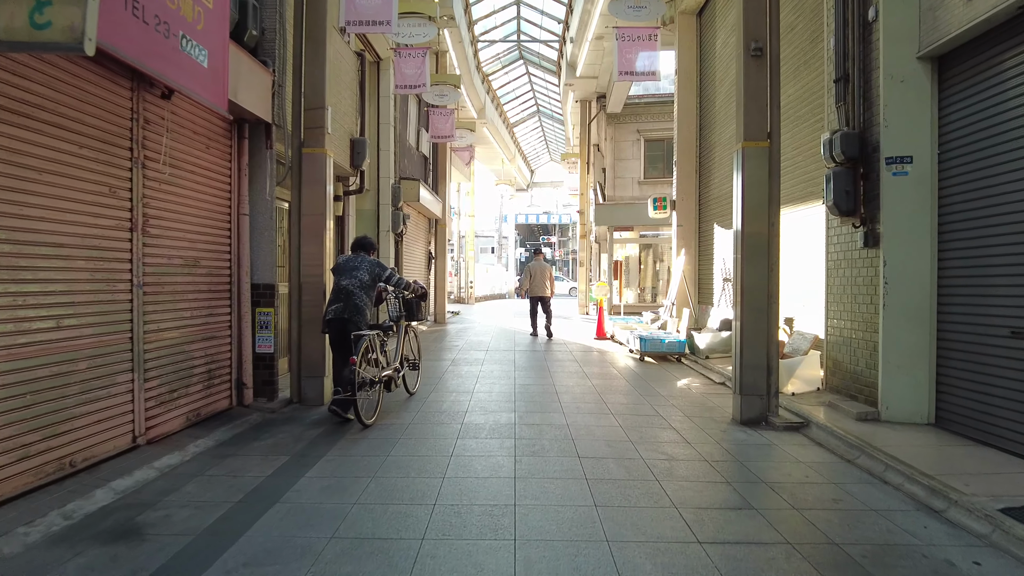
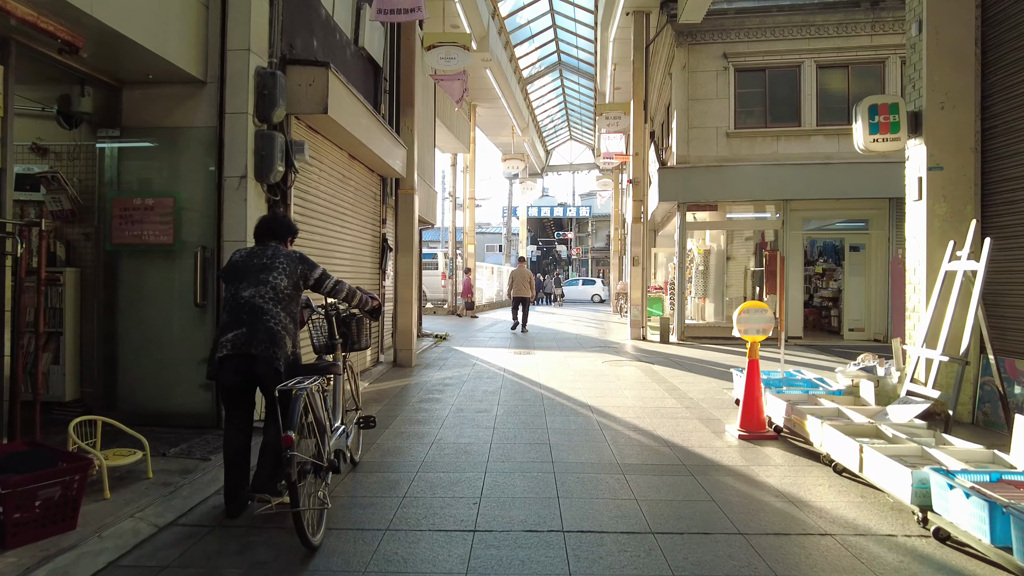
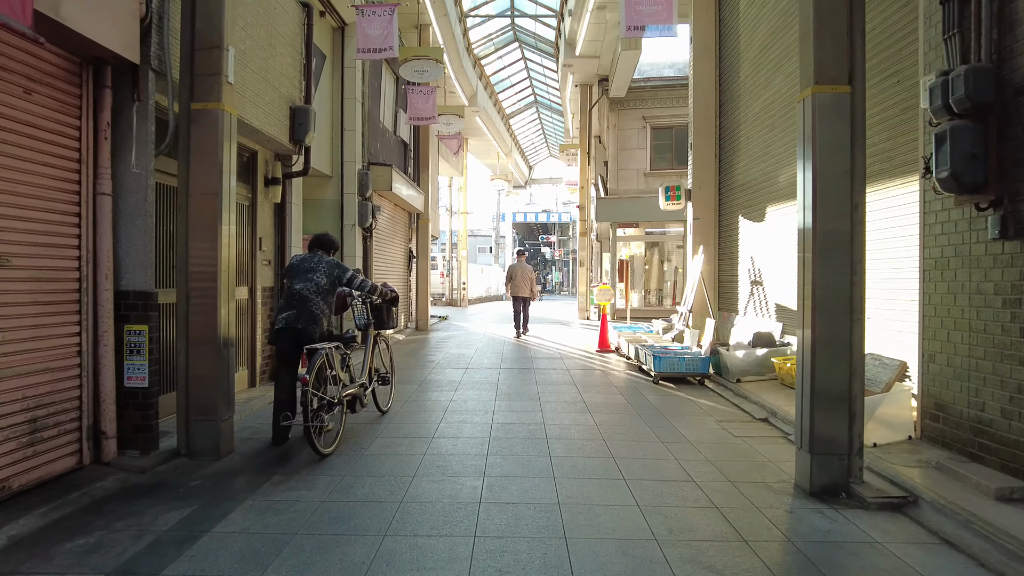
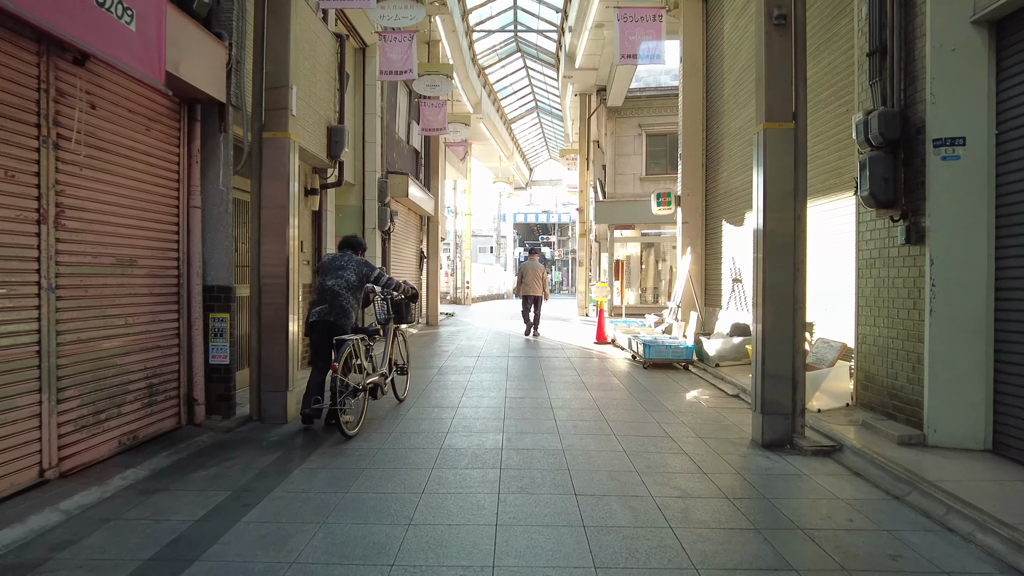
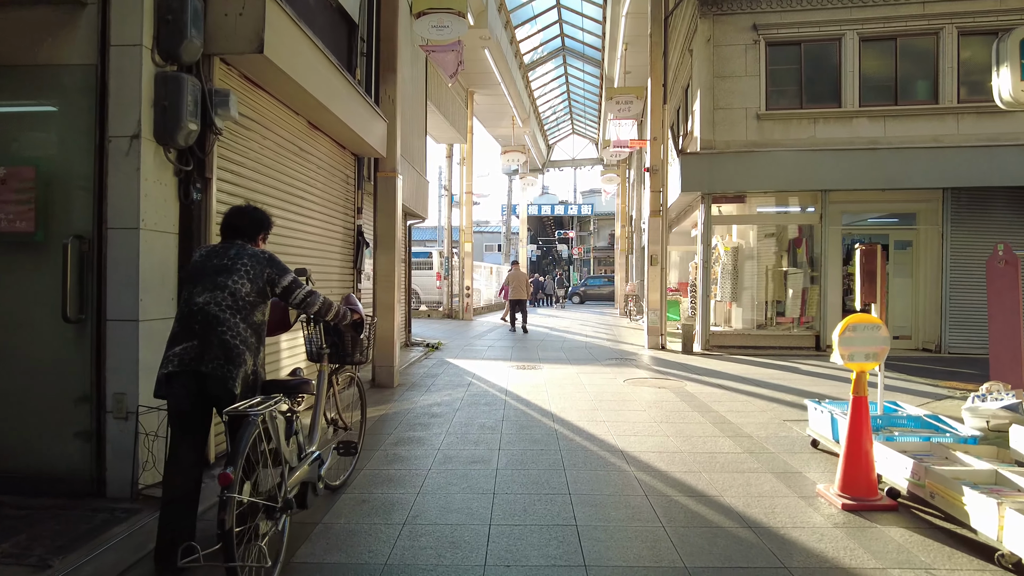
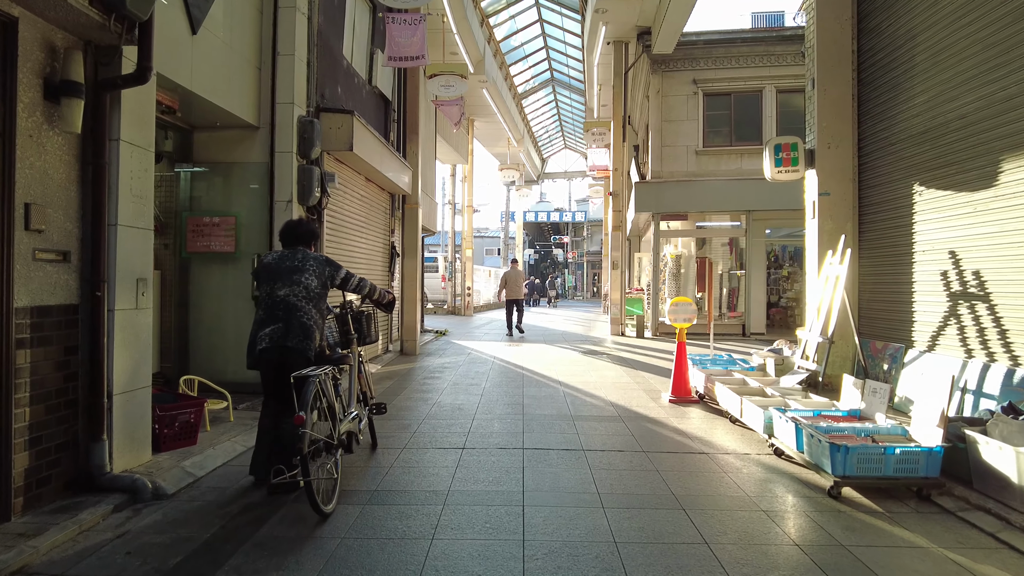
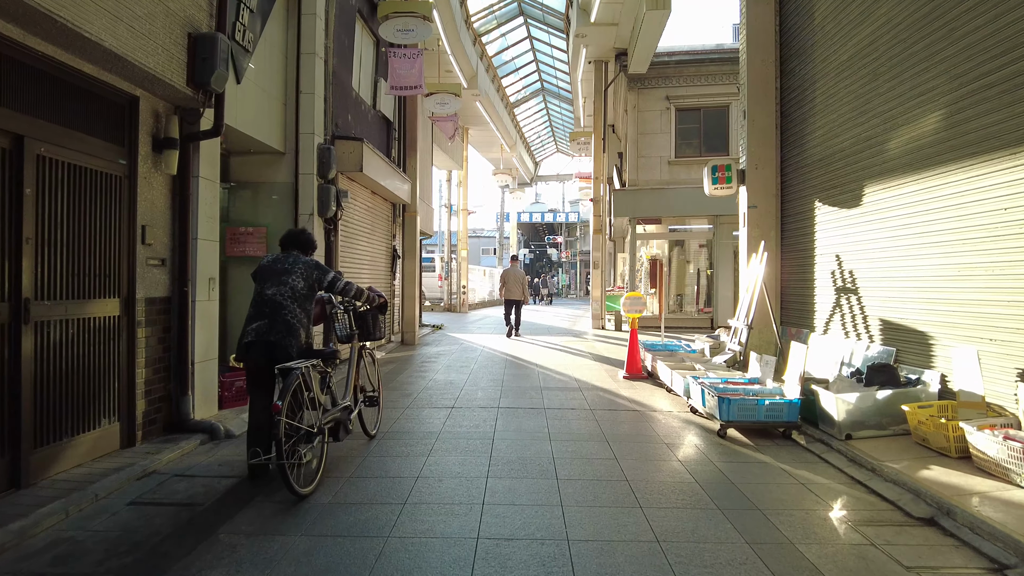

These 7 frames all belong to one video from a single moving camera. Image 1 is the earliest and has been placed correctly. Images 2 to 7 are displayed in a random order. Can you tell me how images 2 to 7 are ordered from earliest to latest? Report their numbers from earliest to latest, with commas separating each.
4, 3, 7, 6, 2, 5
